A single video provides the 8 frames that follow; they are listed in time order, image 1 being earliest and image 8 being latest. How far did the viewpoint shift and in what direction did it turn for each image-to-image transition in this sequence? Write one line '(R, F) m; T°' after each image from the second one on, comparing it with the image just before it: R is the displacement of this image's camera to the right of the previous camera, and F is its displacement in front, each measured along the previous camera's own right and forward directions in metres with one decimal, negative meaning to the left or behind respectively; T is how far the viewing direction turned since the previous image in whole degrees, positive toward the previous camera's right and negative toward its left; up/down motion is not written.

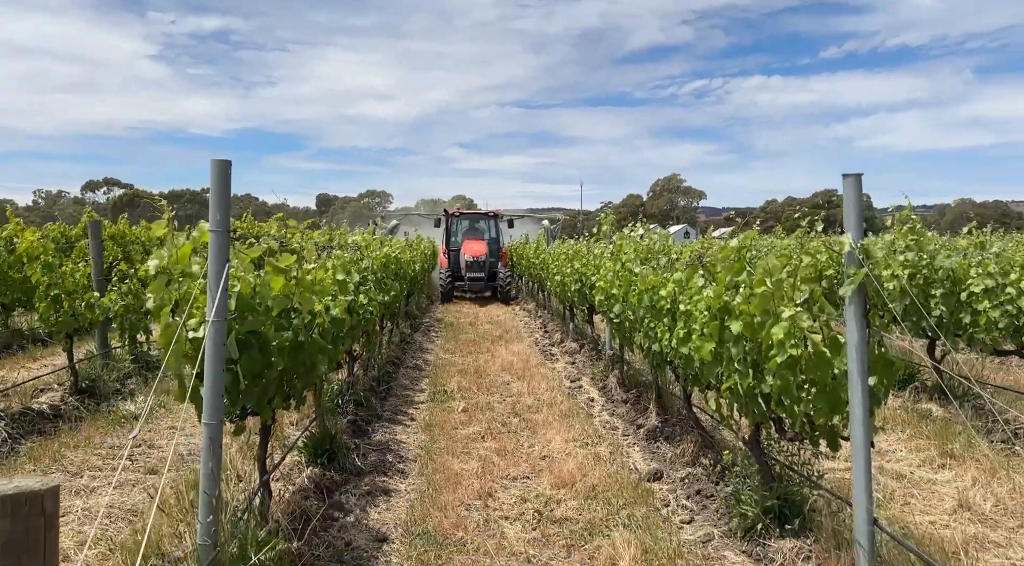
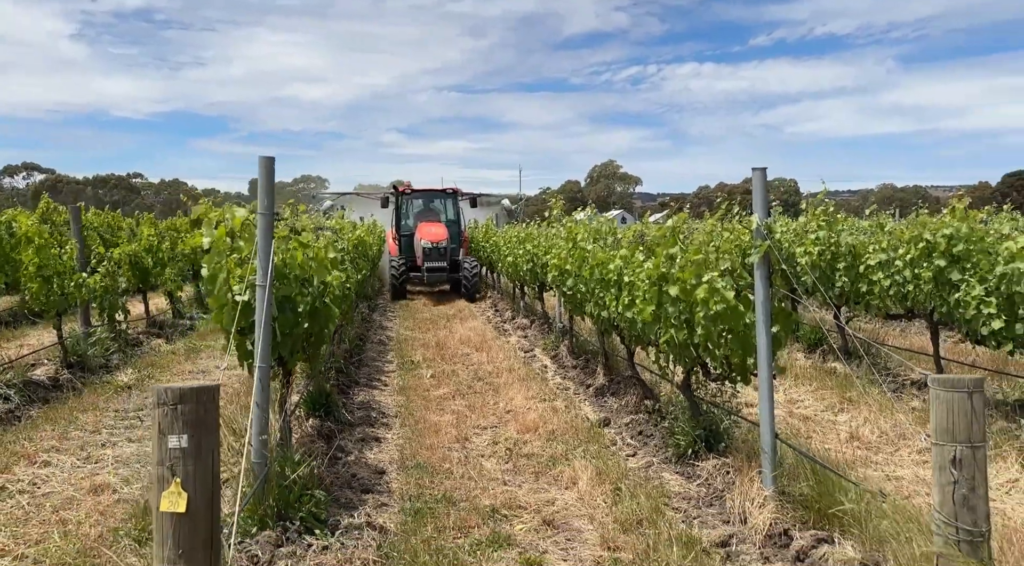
(-0.2, -0.8) m; +4°
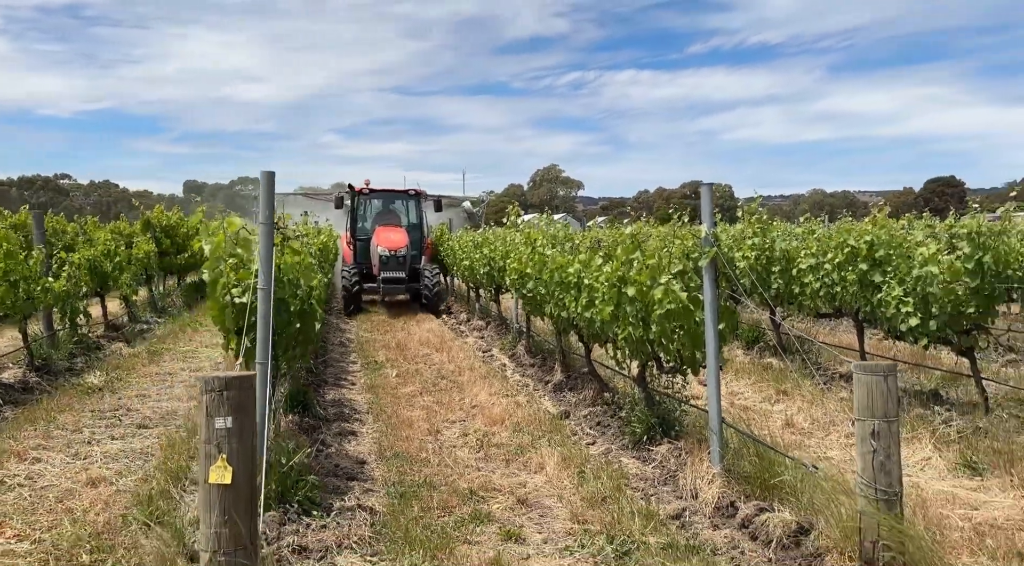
(-0.2, -0.4) m; +4°
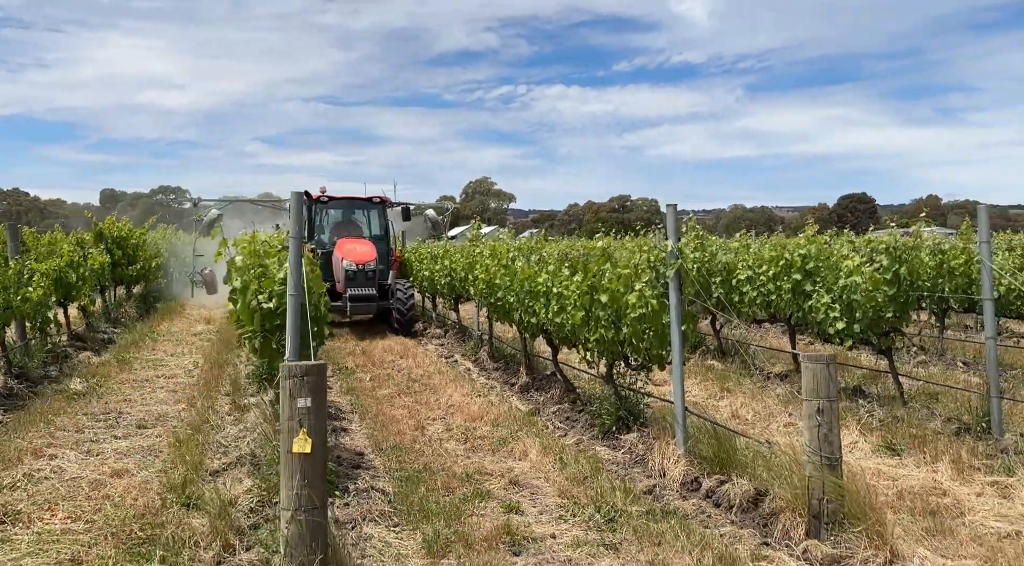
(-0.4, -0.6) m; +5°
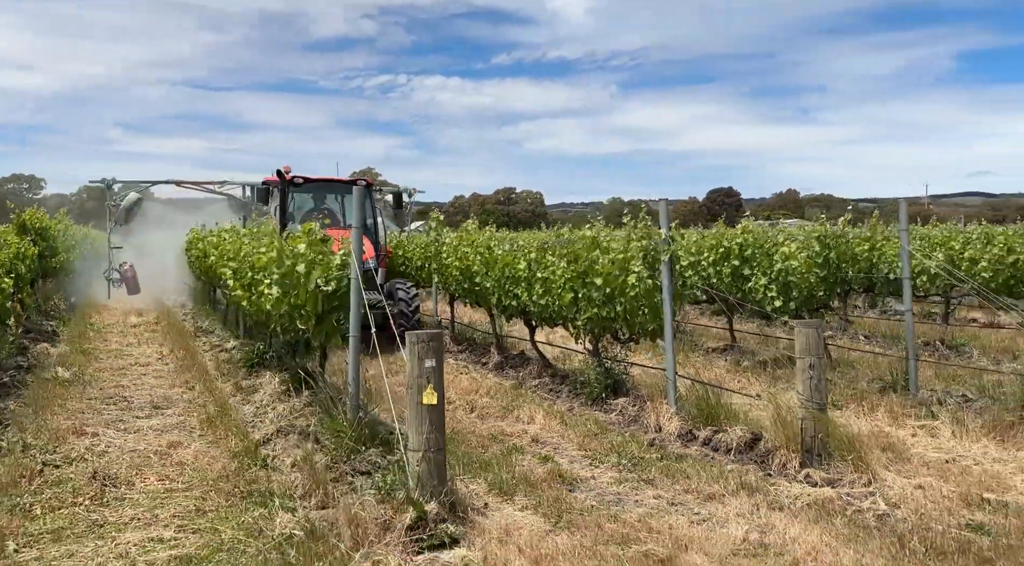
(-1.0, -0.7) m; +8°
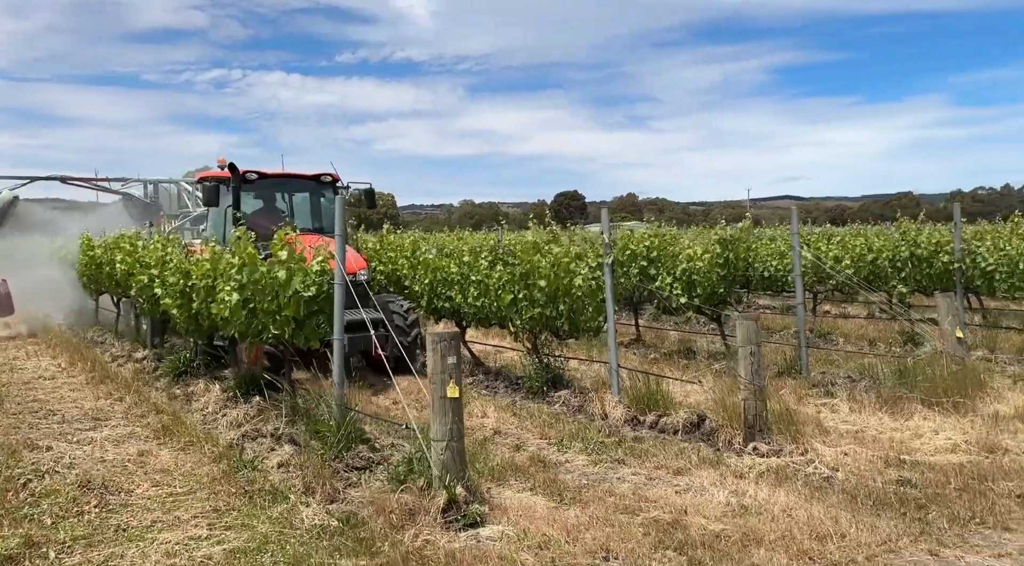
(-0.9, -0.3) m; +10°
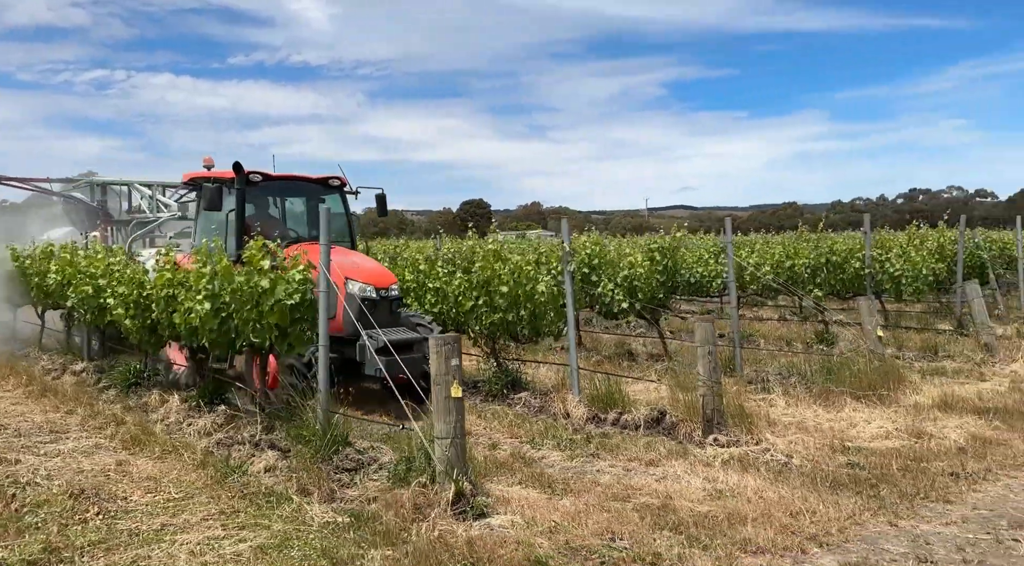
(-0.5, -0.3) m; +7°
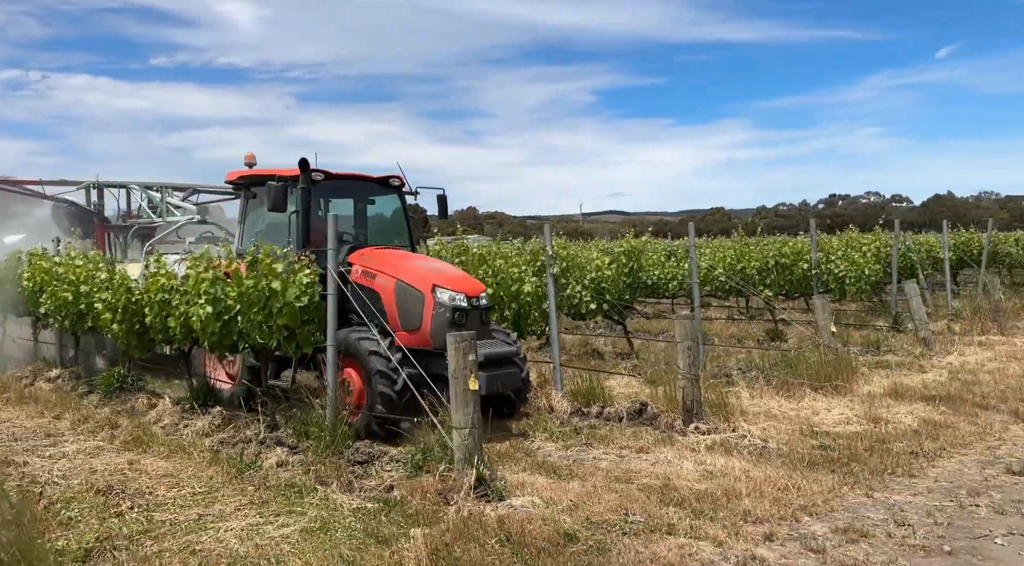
(-0.5, -0.3) m; +4°
